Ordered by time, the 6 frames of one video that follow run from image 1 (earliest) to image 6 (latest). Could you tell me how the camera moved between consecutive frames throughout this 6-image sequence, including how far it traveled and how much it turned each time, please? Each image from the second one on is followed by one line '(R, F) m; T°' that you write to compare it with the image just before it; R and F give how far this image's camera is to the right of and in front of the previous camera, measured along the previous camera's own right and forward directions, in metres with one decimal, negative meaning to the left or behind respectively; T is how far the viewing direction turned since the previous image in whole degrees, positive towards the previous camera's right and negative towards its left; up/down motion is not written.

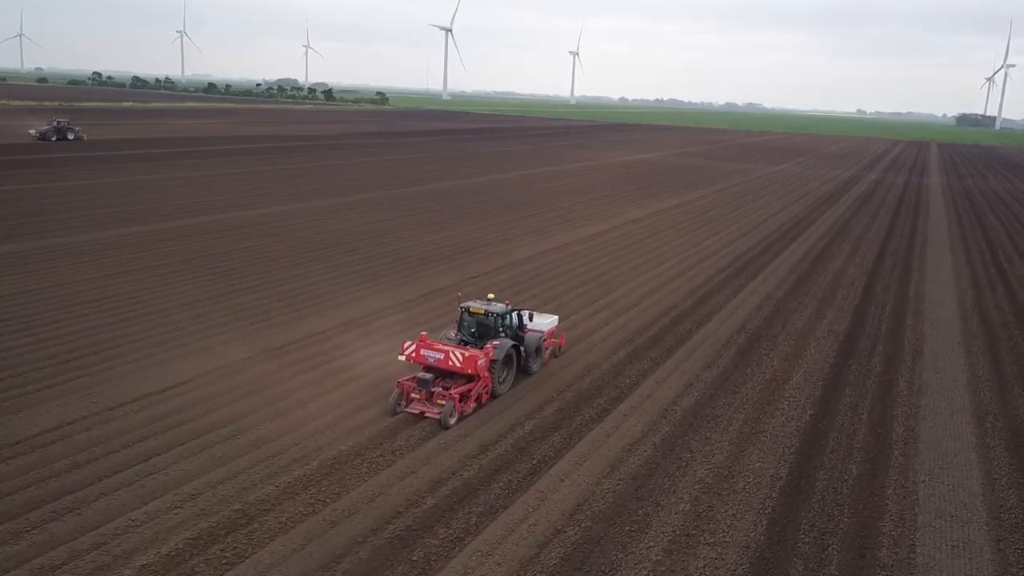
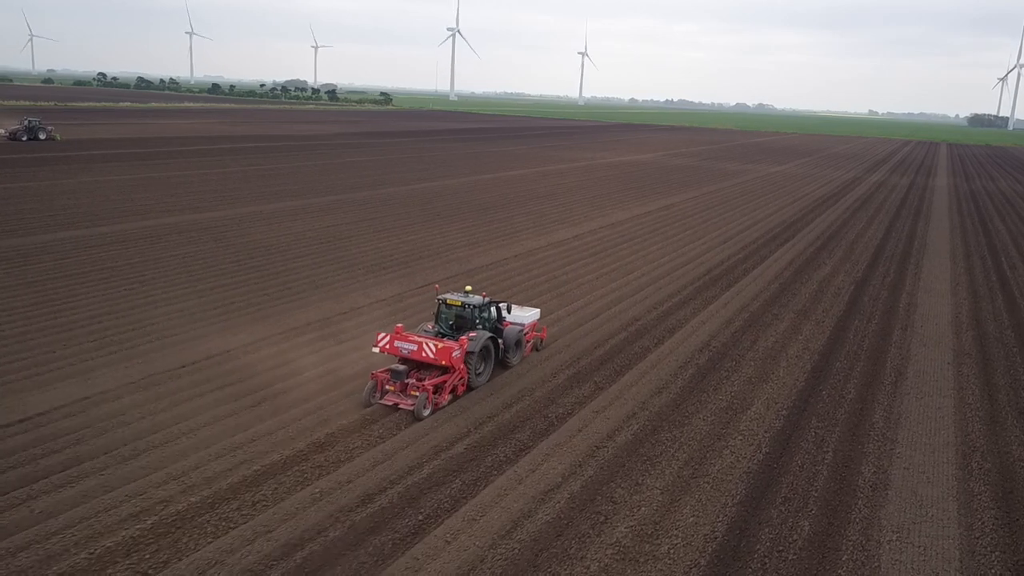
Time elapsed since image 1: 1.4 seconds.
(+1.1, +1.4) m; -1°
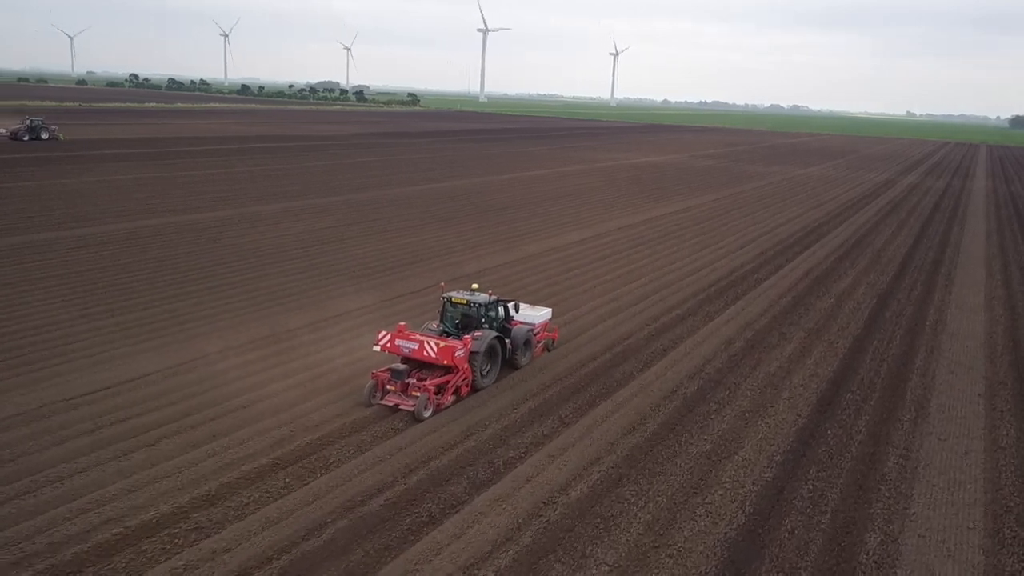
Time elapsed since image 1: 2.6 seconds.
(+0.9, +1.5) m; -2°
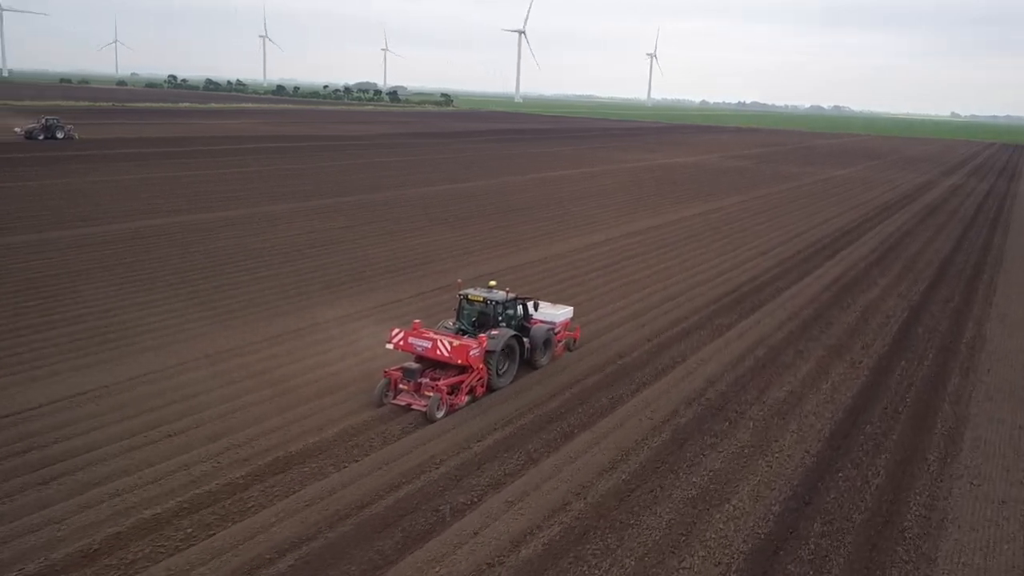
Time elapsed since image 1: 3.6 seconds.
(+0.7, +1.2) m; -2°
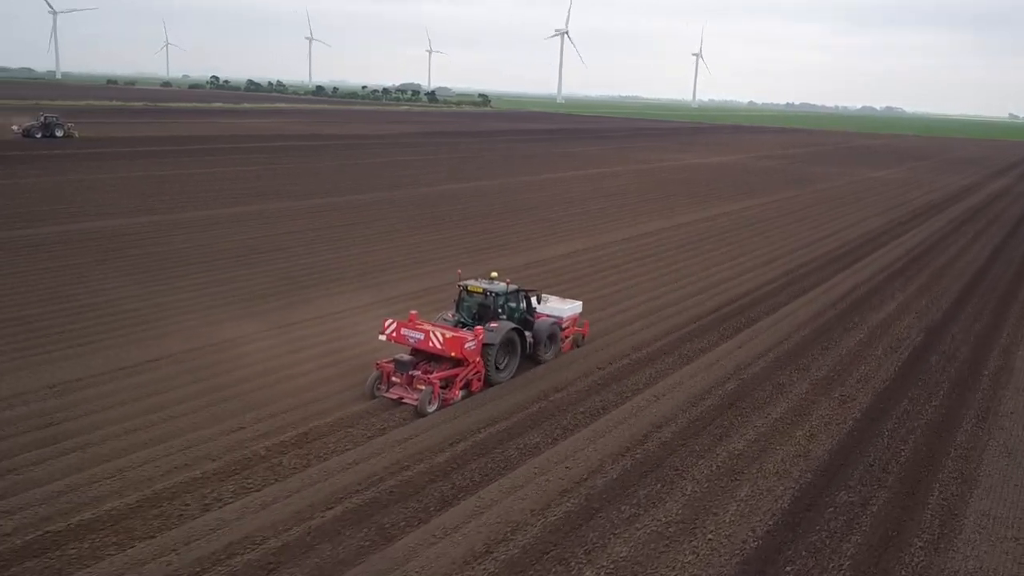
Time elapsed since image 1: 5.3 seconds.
(+1.0, +1.1) m; -3°
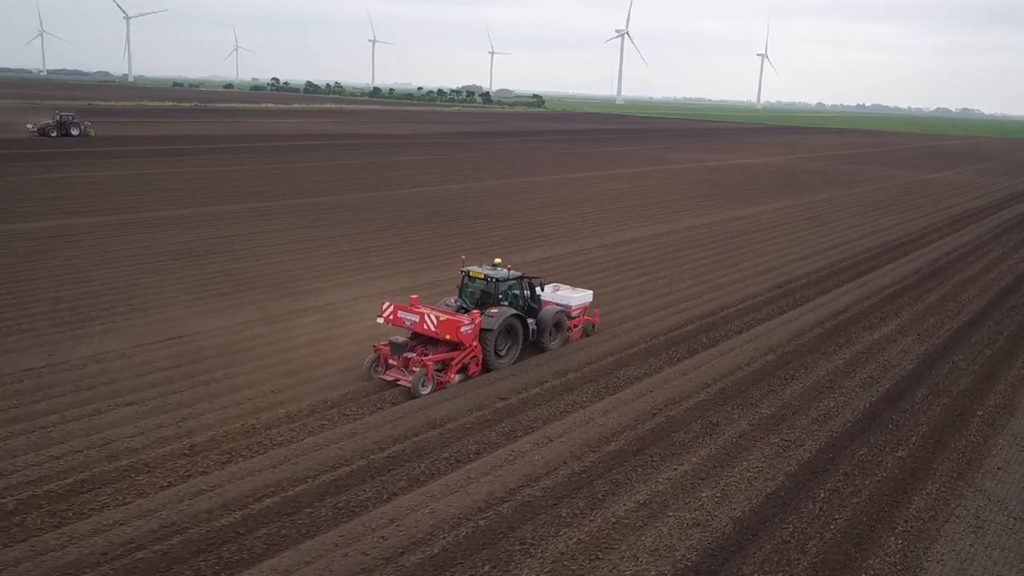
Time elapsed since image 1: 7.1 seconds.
(+1.4, +1.0) m; -4°
